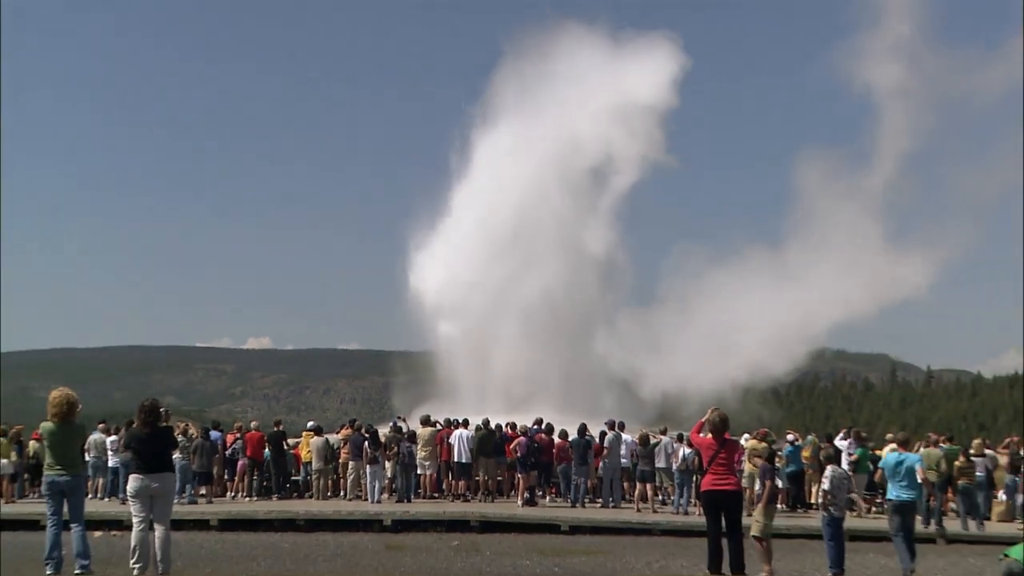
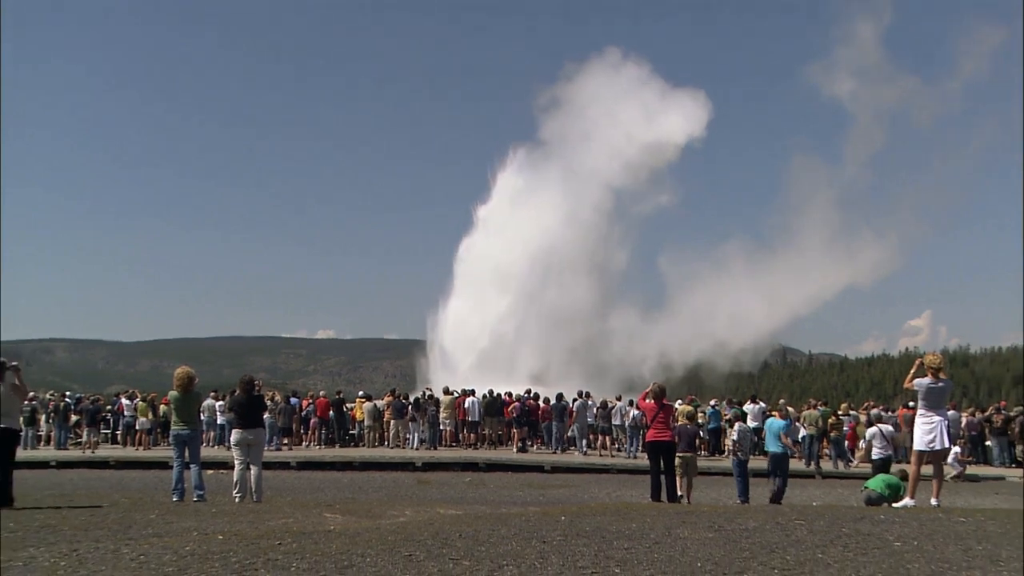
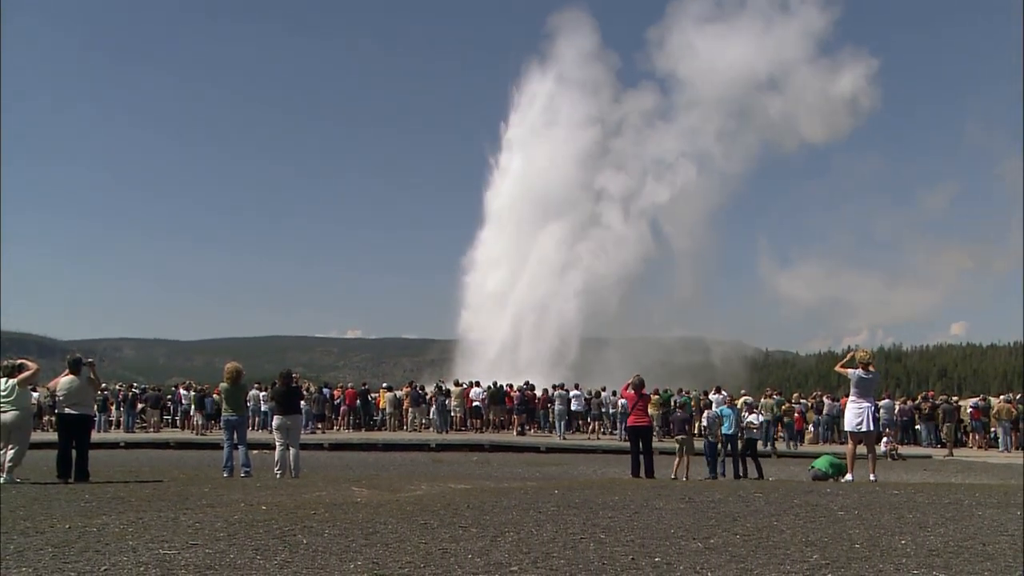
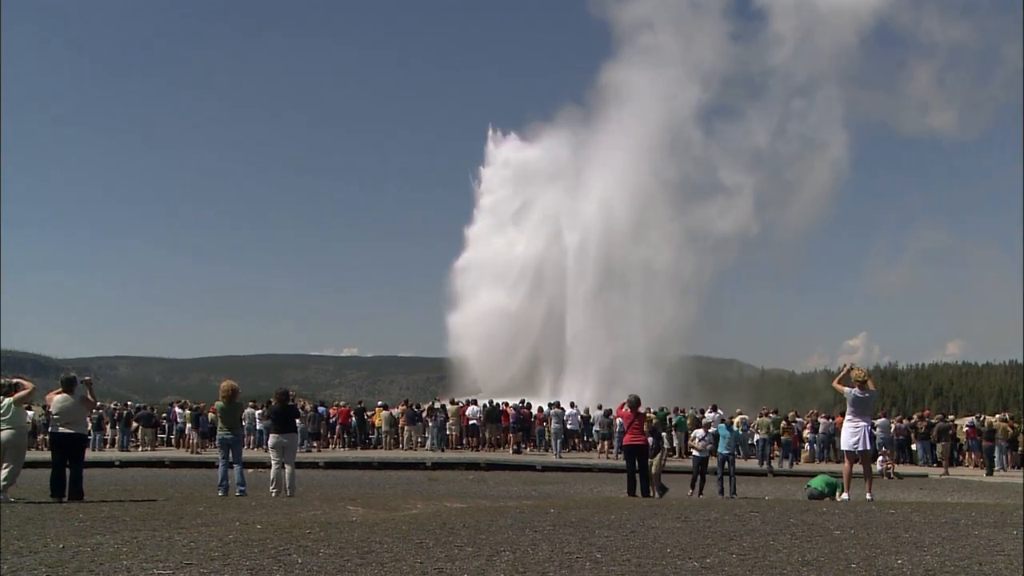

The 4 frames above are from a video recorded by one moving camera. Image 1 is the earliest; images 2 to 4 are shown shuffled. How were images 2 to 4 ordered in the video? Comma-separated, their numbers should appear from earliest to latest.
2, 3, 4
